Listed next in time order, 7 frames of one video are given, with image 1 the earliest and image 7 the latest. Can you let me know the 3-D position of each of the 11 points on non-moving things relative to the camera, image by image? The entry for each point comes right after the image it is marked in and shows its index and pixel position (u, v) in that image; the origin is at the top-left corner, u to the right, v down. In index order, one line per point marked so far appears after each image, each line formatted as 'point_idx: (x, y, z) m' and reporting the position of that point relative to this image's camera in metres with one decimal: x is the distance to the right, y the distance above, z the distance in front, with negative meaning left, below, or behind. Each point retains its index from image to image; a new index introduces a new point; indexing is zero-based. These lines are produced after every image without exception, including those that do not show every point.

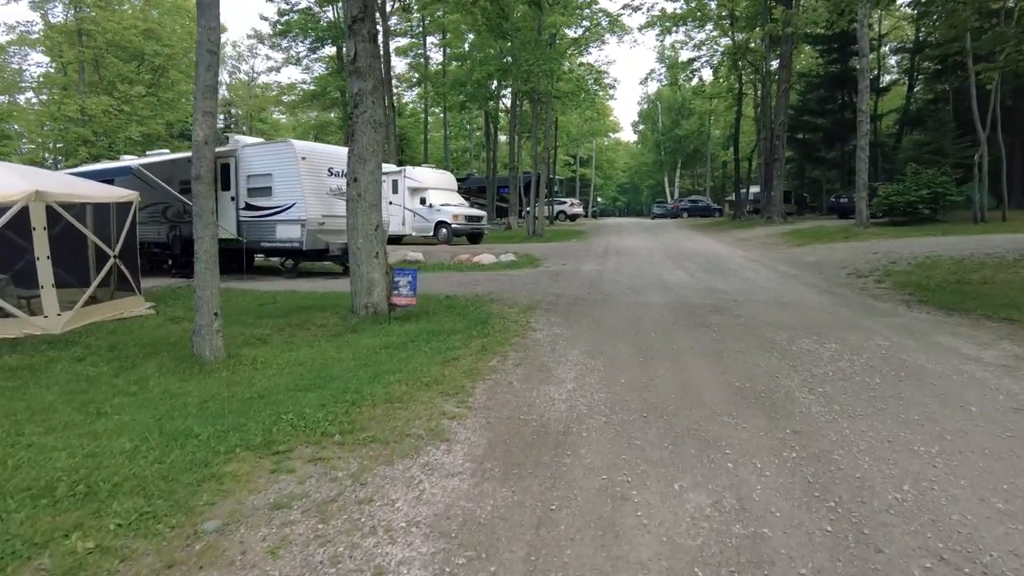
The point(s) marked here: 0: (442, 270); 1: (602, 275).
0: (-1.7, +0.4, +16.2) m
1: (+2.0, +0.3, +14.1) m
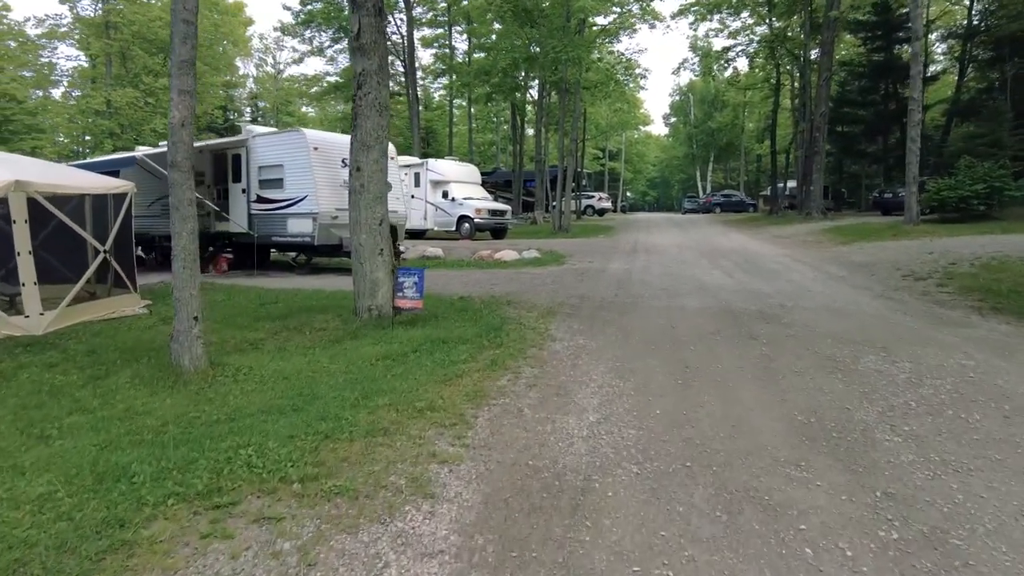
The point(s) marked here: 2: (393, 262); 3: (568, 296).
0: (-1.2, +0.5, +15.3) m
1: (+2.4, +0.3, +13.1) m
2: (-1.5, +0.3, +8.4) m
3: (+0.8, -0.1, +9.7) m
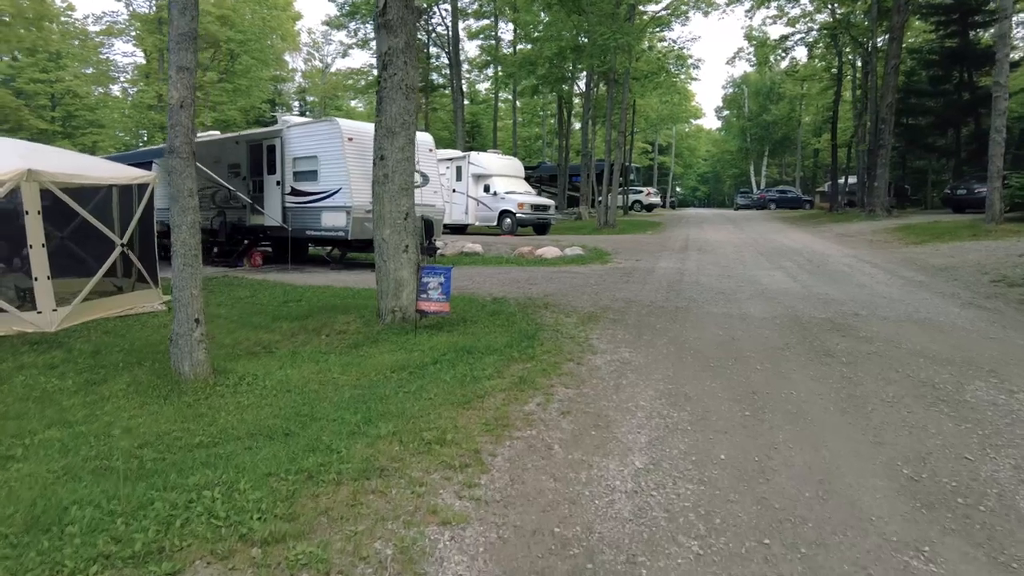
0: (-0.3, +0.5, +14.5) m
1: (+3.2, +0.2, +12.1) m
2: (-1.1, +0.3, +7.7) m
3: (+1.4, -0.2, +8.8) m
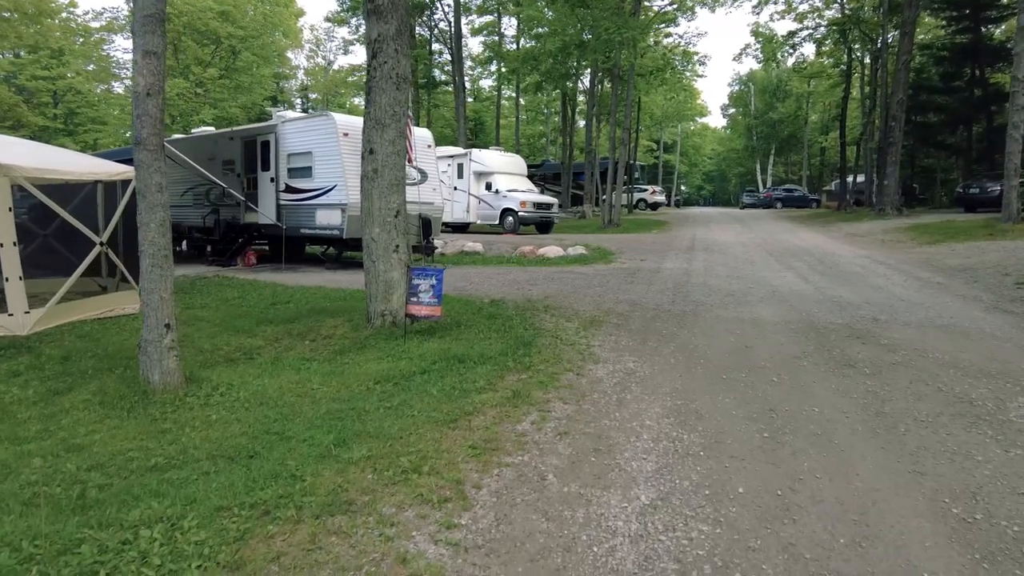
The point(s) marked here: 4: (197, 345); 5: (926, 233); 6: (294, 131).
0: (-0.3, +0.5, +14.1) m
1: (+3.2, +0.2, +11.6) m
2: (-1.1, +0.3, +7.3) m
3: (+1.3, -0.2, +8.4) m
4: (-3.4, -0.6, +7.1) m
5: (+11.7, +1.5, +18.5) m
6: (-4.8, +3.4, +14.4) m
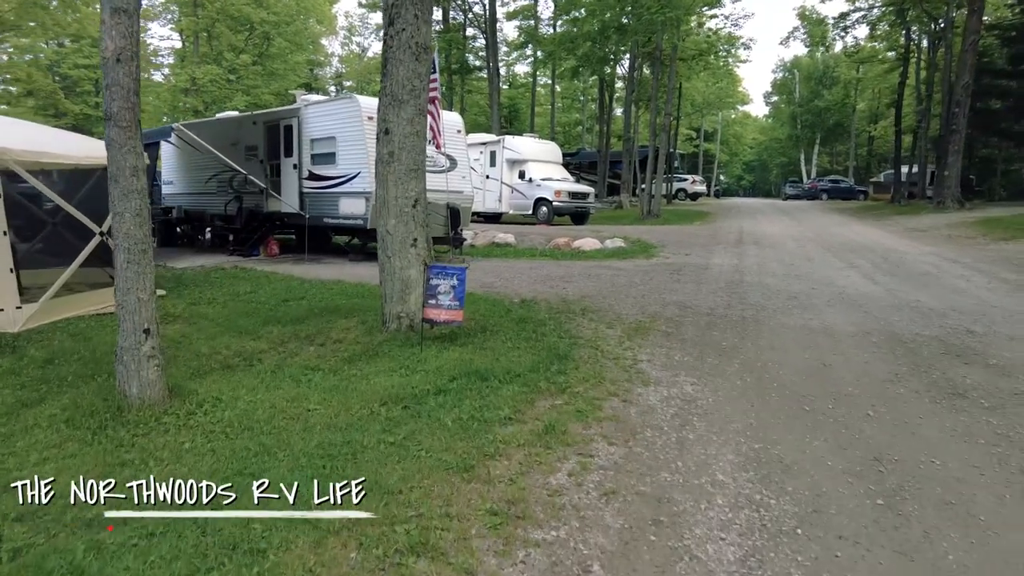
0: (+0.4, +0.6, +13.2) m
1: (+3.7, +0.2, +10.5) m
2: (-0.8, +0.3, +6.4) m
3: (+1.7, -0.2, +7.4) m
4: (-3.1, -0.6, +6.4) m
5: (+12.6, +1.6, +17.0) m
6: (-4.1, +3.6, +13.6) m
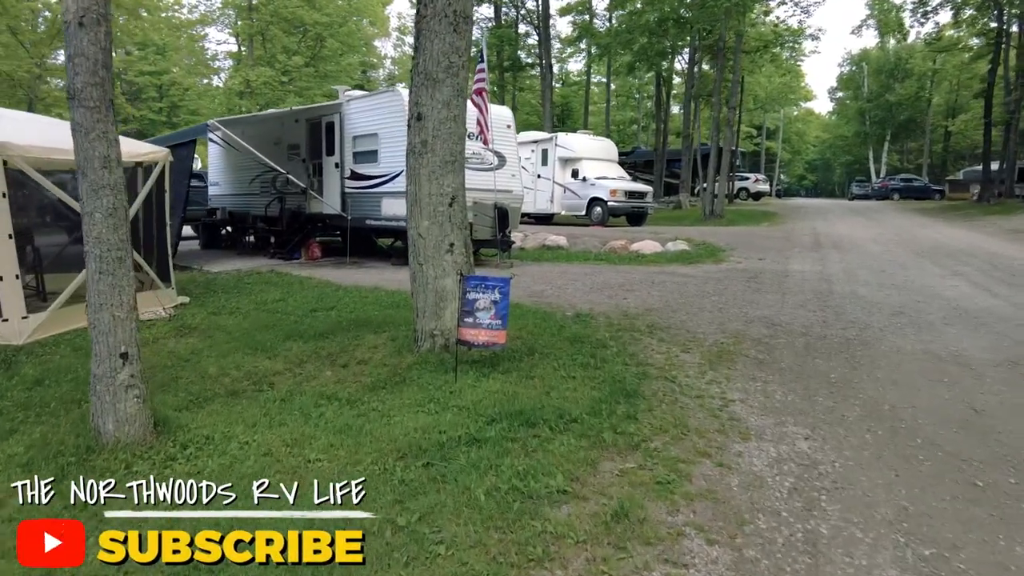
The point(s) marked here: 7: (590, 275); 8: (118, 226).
0: (+1.4, +0.5, +12.1) m
1: (+4.4, +0.1, +9.2) m
2: (-0.4, +0.2, +5.4) m
3: (+2.2, -0.3, +6.3) m
4: (-2.7, -0.7, +5.6) m
5: (+13.9, +1.3, +15.0) m
6: (-3.0, +3.5, +12.9) m
7: (+1.2, +0.2, +10.2) m
8: (-2.3, +0.4, +3.9) m
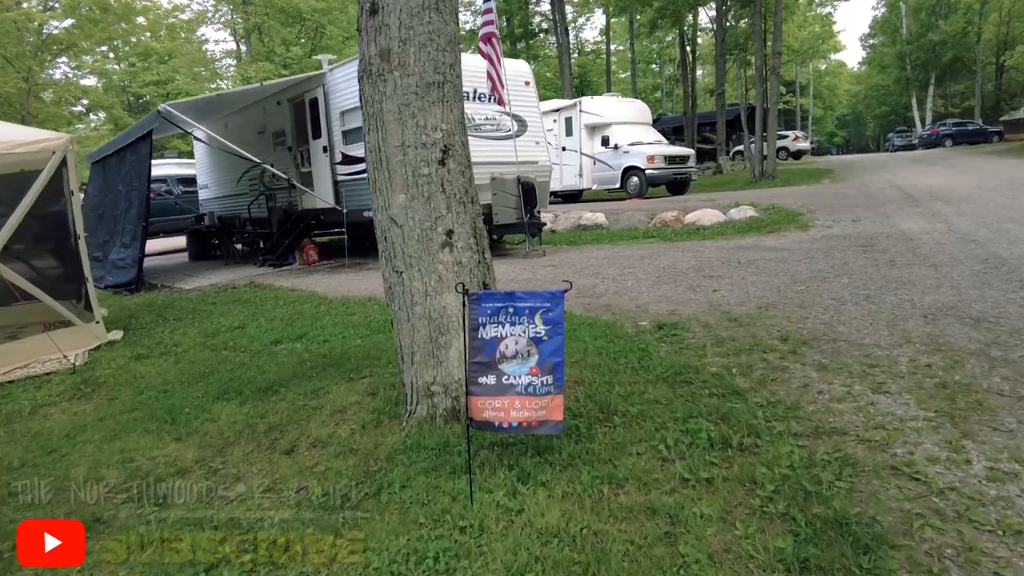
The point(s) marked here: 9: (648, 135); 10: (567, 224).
0: (+1.9, +0.7, +9.7) m
1: (+4.8, +0.4, +6.7) m
2: (-0.1, +0.1, +3.1) m
3: (+2.5, -0.2, +3.8) m
4: (-2.4, -0.9, +3.4) m
5: (+14.3, +2.6, +12.0) m
6: (-2.7, +3.4, +10.6) m
7: (+1.6, +0.3, +7.8) m
8: (-2.2, +0.1, +1.6) m
9: (+3.8, +4.3, +18.2) m
10: (+1.0, +1.2, +12.1) m
